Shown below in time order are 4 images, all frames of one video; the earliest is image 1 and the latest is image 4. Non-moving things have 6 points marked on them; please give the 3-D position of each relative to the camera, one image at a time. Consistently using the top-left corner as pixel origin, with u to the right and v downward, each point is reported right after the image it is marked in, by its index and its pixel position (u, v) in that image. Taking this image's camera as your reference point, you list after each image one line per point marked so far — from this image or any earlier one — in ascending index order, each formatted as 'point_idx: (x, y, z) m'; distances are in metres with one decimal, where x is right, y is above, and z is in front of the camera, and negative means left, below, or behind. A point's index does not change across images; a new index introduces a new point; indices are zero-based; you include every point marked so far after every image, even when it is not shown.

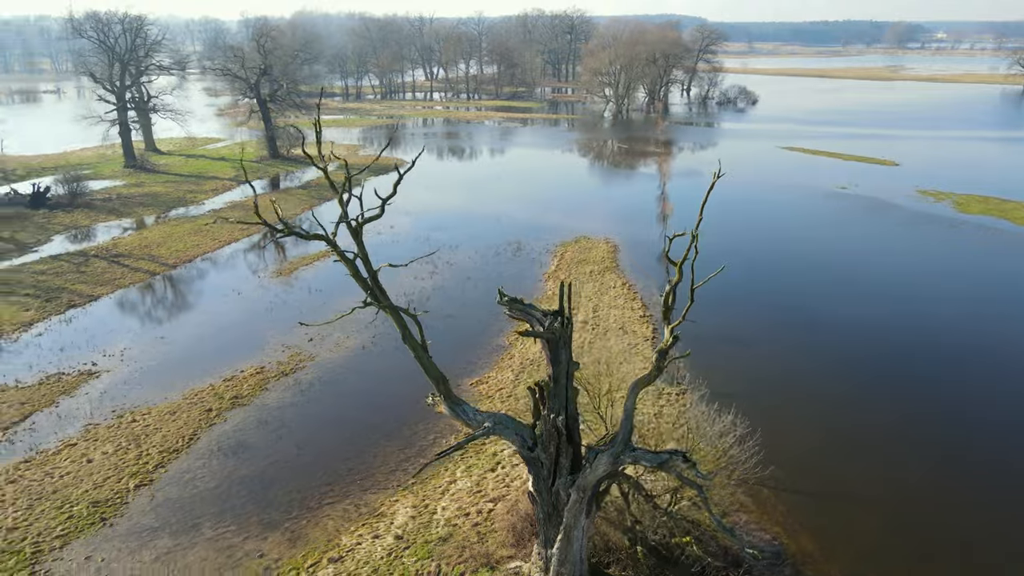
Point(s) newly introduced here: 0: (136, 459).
0: (-8.4, -3.8, +16.4) m
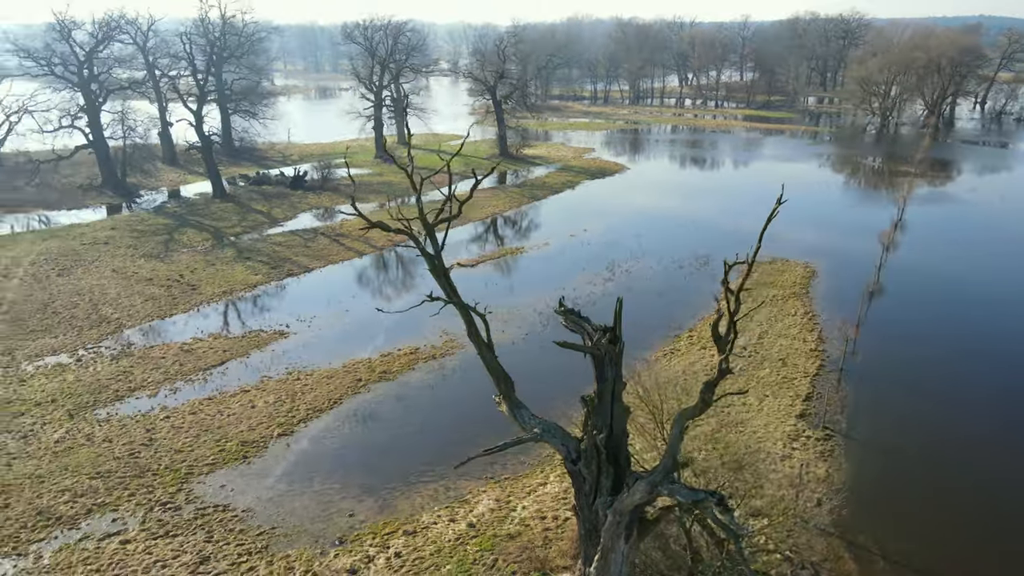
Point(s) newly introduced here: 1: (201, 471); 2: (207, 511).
0: (-5.8, -3.2, +18.8) m
1: (-6.9, -4.0, +16.2) m
2: (-6.2, -4.5, +14.9) m
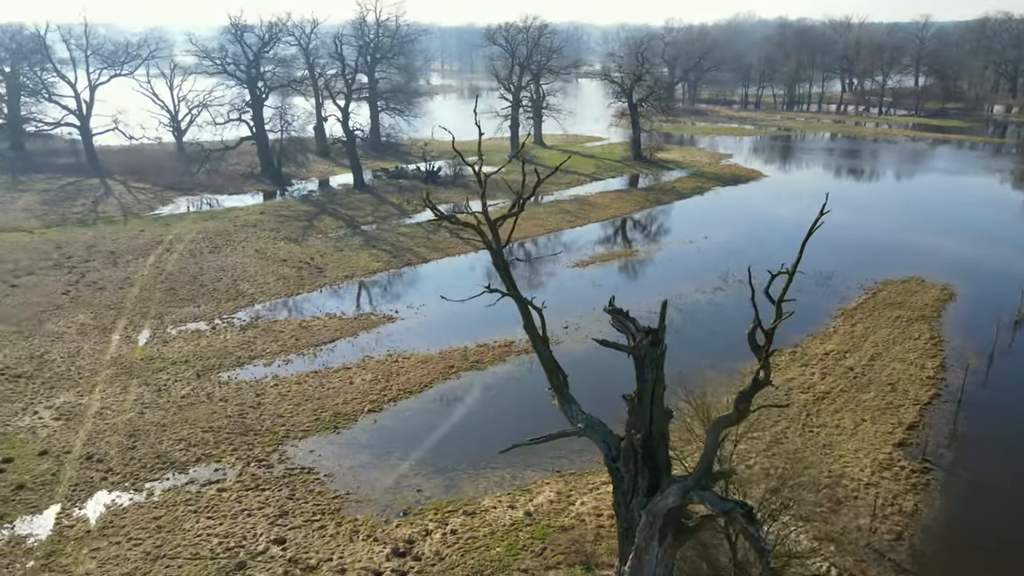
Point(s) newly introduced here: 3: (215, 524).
0: (-3.6, -2.8, +20.1) m
1: (-5.2, -3.6, +17.8) m
2: (-4.8, -4.1, +16.4) m
3: (-5.9, -4.7, +14.6) m
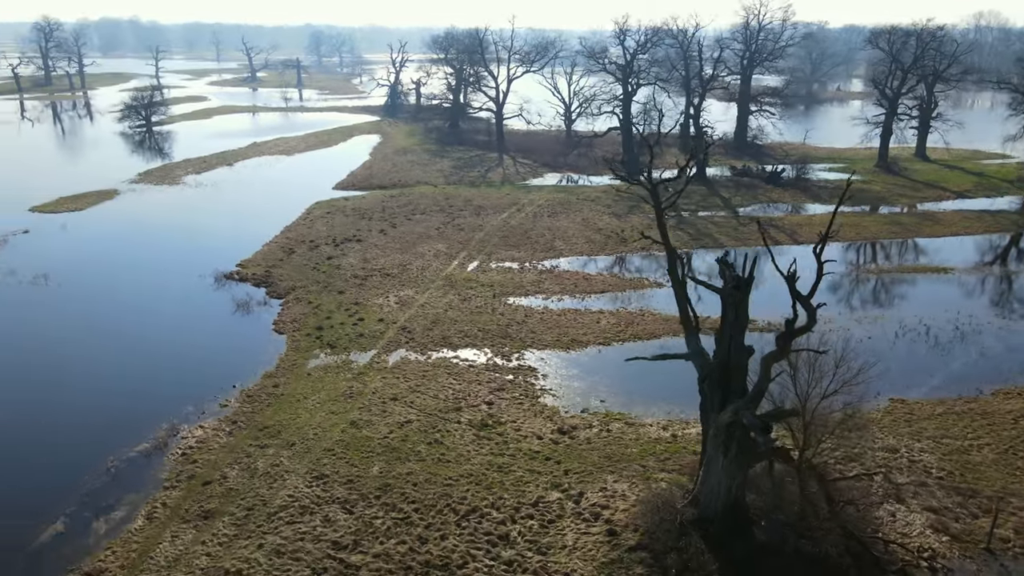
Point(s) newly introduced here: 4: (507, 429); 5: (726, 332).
0: (+3.4, -1.4, +24.2) m
1: (+0.8, -1.8, +23.0) m
2: (+0.3, -2.3, +21.6) m
3: (-1.6, -2.7, +20.6) m
4: (-0.1, -3.4, +18.1) m
5: (+3.9, -0.7, +13.4) m
